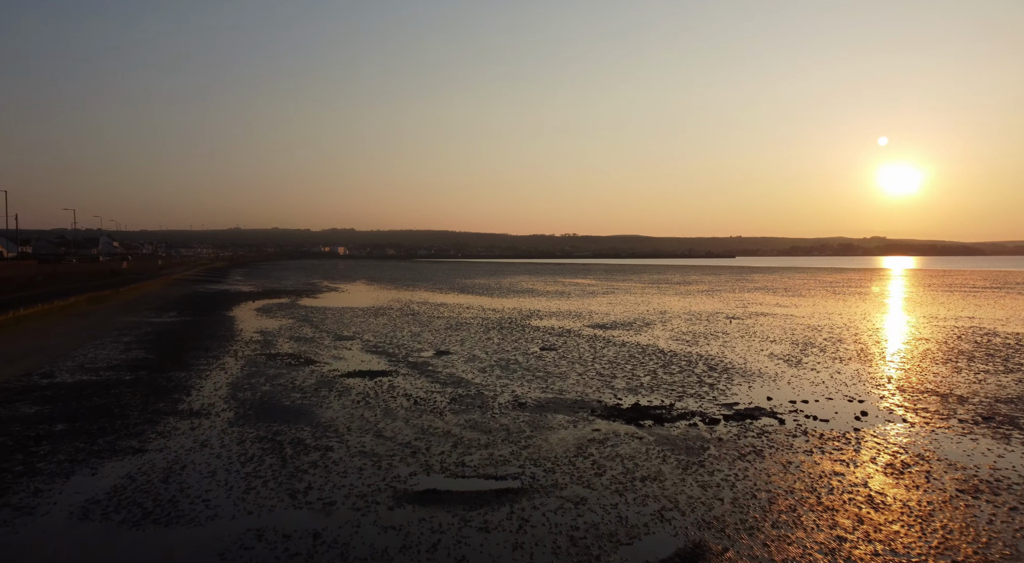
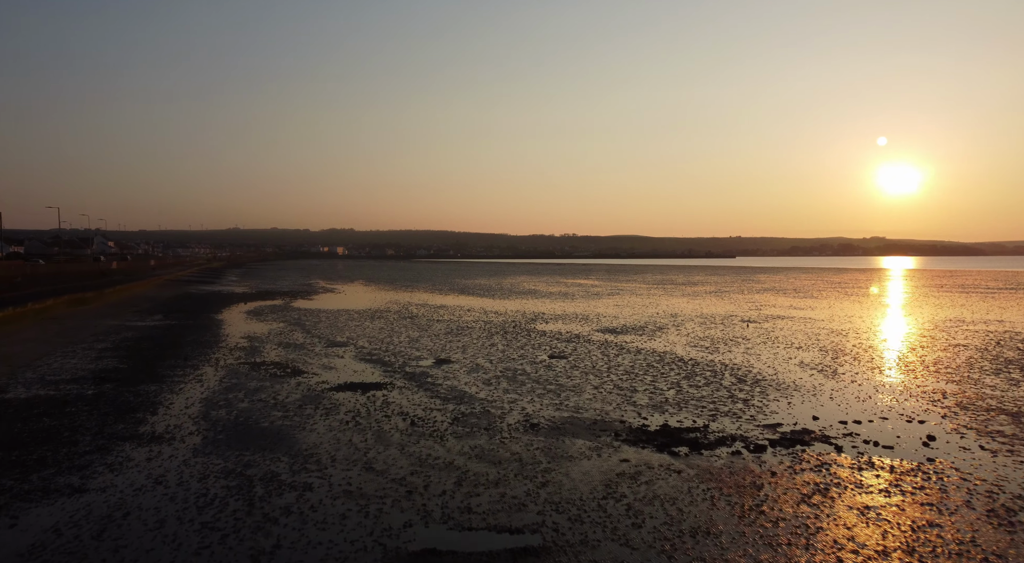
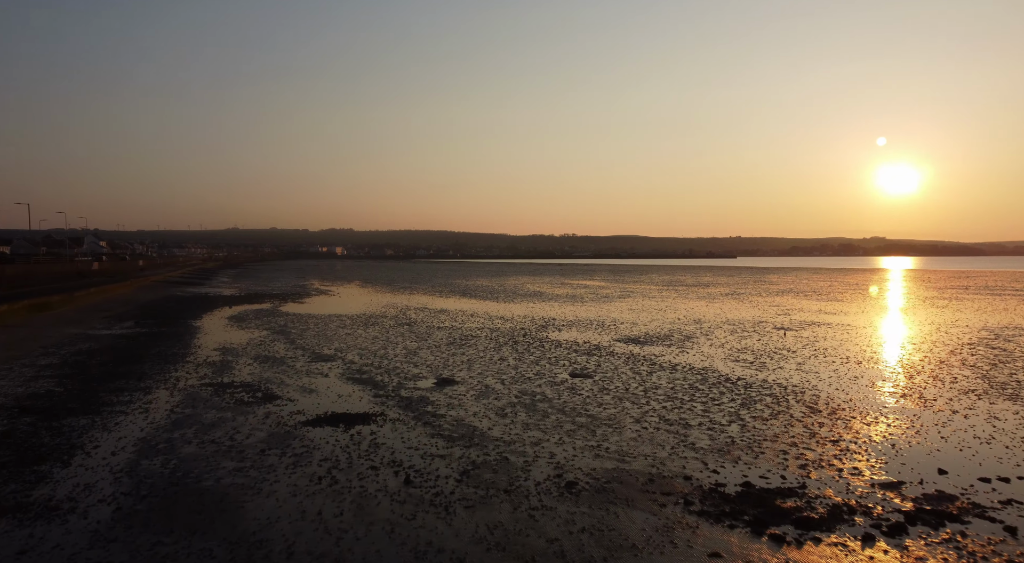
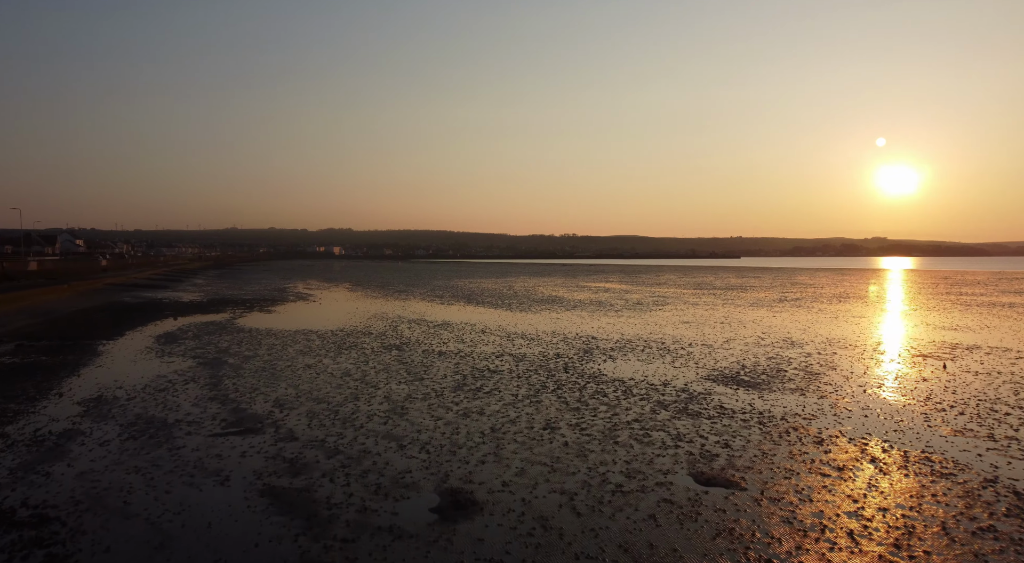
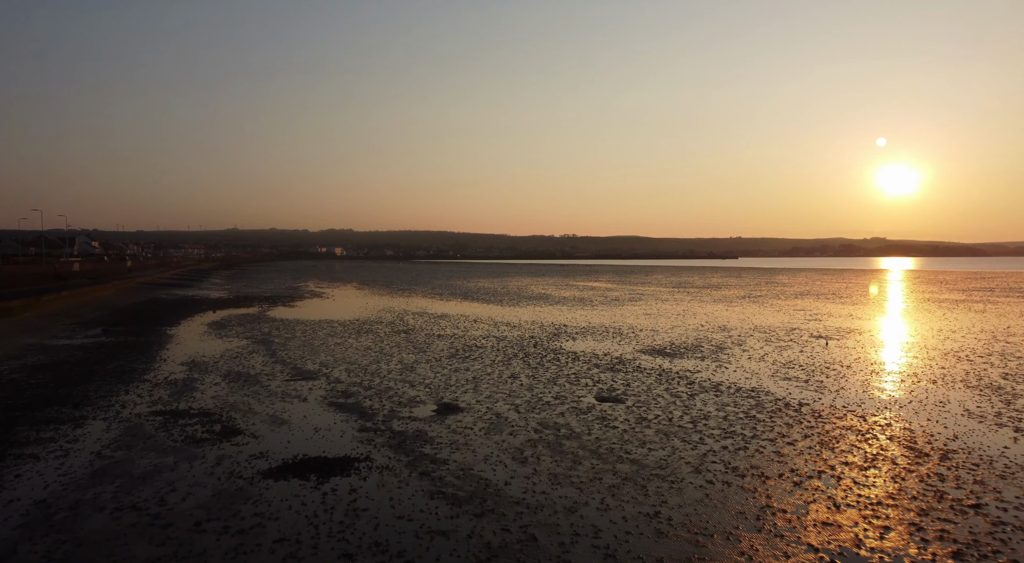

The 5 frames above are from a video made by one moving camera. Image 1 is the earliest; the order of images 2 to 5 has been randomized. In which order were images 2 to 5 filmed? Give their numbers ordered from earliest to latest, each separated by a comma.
2, 3, 5, 4
